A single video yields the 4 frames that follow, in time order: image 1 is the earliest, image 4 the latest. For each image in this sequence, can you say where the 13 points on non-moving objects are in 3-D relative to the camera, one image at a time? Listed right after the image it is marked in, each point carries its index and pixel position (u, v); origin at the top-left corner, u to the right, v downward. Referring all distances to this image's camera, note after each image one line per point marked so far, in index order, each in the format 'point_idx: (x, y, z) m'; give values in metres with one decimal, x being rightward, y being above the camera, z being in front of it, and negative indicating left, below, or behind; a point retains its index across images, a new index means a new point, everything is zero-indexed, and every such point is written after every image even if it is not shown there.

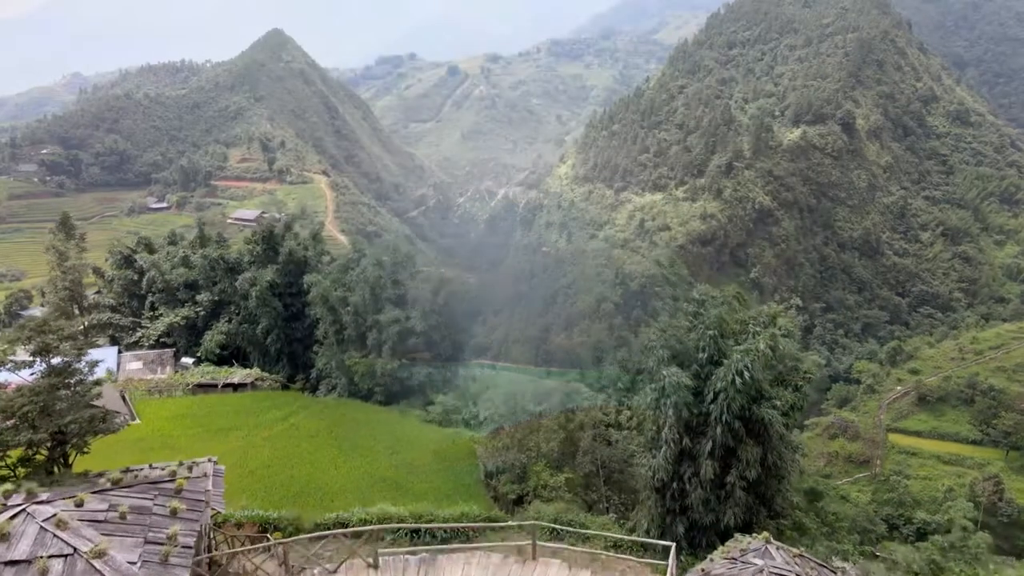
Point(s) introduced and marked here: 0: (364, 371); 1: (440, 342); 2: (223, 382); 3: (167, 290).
0: (-3.3, -1.8, +14.1) m
1: (-1.6, -1.2, +14.4) m
2: (-7.1, -2.3, +15.7) m
3: (-10.4, -0.1, +19.3) m
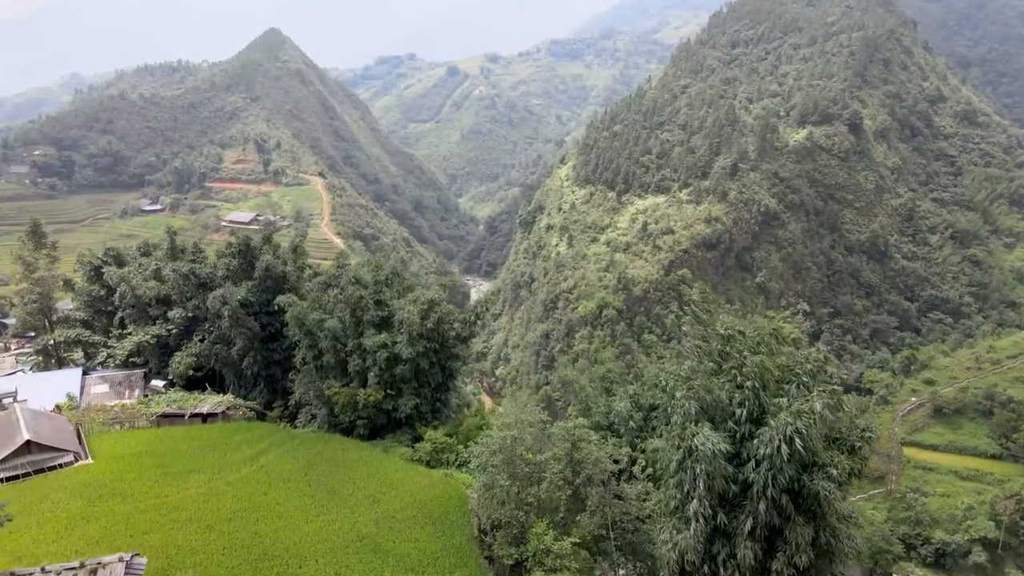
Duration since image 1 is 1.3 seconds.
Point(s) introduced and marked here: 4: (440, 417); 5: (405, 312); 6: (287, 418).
0: (-3.3, -2.3, +12.7) m
1: (-1.6, -1.7, +13.0) m
2: (-7.2, -2.8, +14.3) m
3: (-10.4, -0.5, +17.9) m
4: (-1.5, -2.7, +13.4) m
5: (-2.1, -0.5, +12.6) m
6: (-5.3, -3.1, +15.1) m
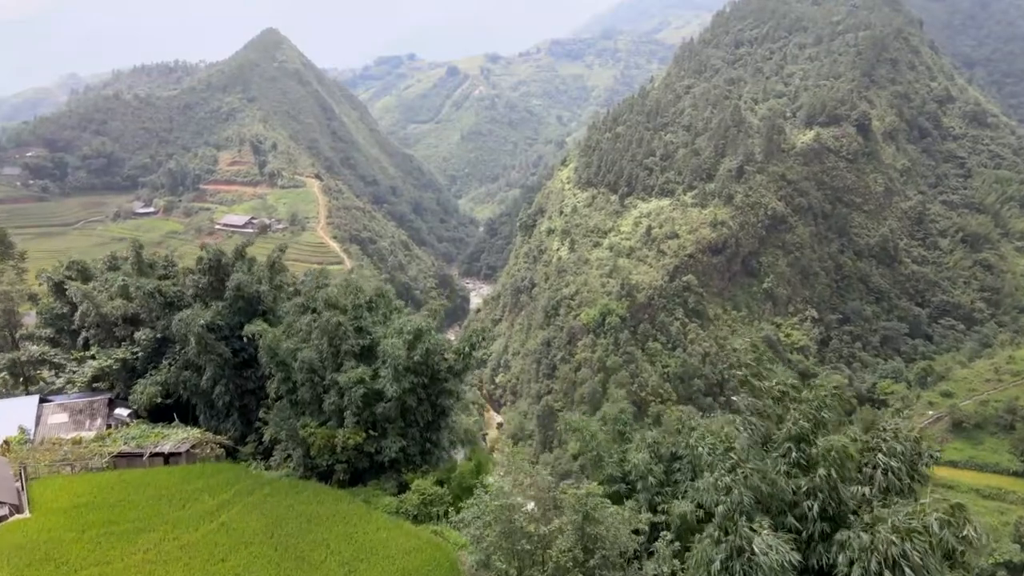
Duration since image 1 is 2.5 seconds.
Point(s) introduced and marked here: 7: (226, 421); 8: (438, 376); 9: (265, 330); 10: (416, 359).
0: (-3.3, -2.7, +11.1) m
1: (-1.7, -2.1, +11.4) m
2: (-7.2, -3.2, +12.7) m
3: (-10.4, -1.0, +16.3) m
4: (-1.5, -3.2, +11.9) m
5: (-2.1, -1.0, +11.1) m
6: (-5.3, -3.5, +13.5) m
7: (-6.3, -2.9, +14.1) m
8: (-1.3, -1.6, +11.5) m
9: (-4.6, -0.8, +12.1) m
10: (-1.6, -1.2, +10.9) m
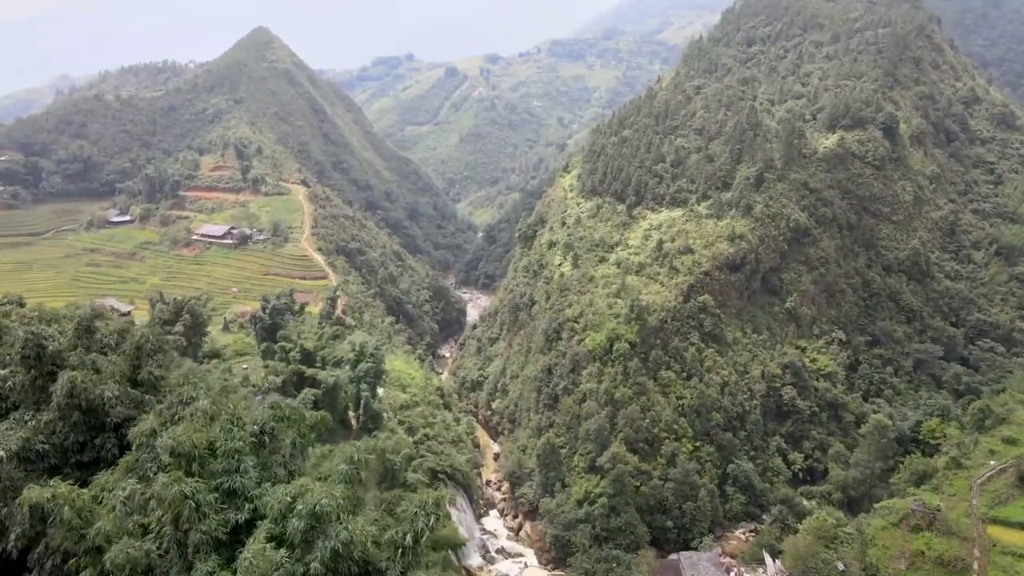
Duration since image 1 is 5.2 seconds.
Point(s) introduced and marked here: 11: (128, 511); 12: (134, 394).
0: (-3.5, -4.2, +6.2) m
1: (-1.9, -3.6, +6.5) m
2: (-7.4, -4.7, +7.9) m
3: (-10.7, -2.4, +11.5) m
4: (-1.8, -4.6, +7.0) m
5: (-2.4, -2.4, +6.2) m
6: (-5.5, -5.0, +8.7) m
7: (-6.5, -4.4, +9.2) m
8: (-1.5, -3.0, +6.6) m
9: (-4.9, -2.2, +7.2) m
10: (-1.9, -2.6, +6.1) m
11: (-4.3, -2.4, +6.9) m
12: (-5.7, -1.2, +9.9) m
